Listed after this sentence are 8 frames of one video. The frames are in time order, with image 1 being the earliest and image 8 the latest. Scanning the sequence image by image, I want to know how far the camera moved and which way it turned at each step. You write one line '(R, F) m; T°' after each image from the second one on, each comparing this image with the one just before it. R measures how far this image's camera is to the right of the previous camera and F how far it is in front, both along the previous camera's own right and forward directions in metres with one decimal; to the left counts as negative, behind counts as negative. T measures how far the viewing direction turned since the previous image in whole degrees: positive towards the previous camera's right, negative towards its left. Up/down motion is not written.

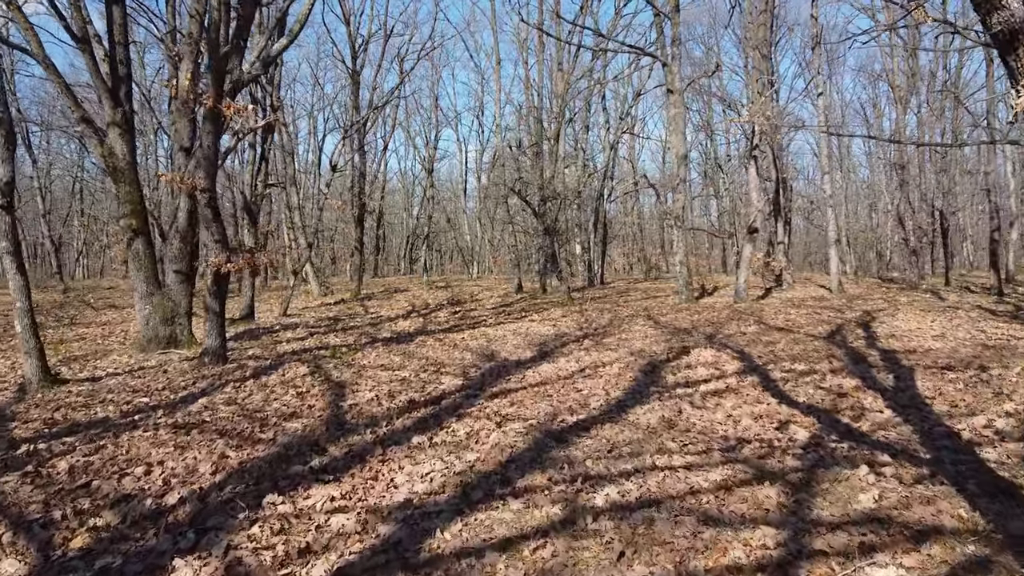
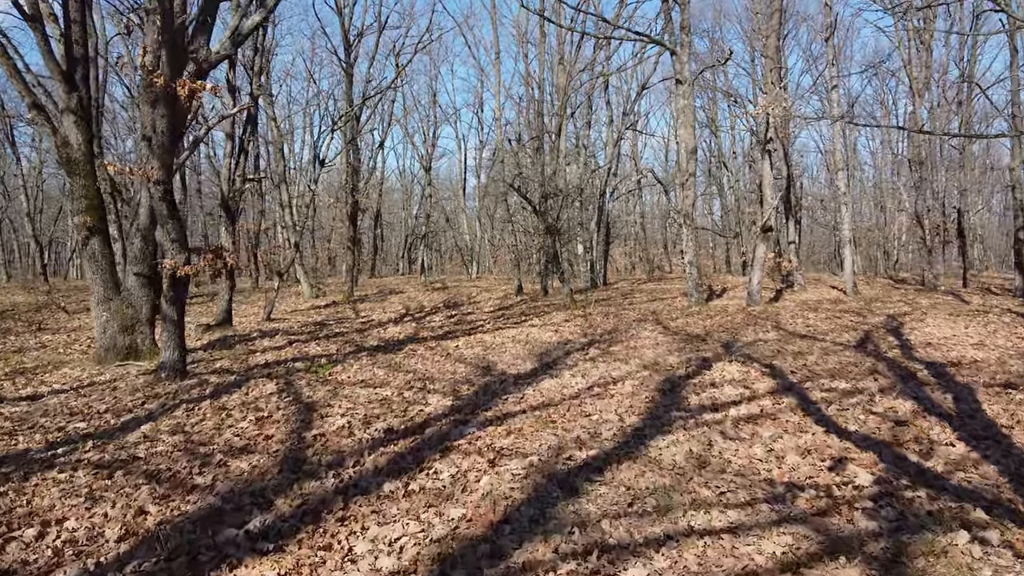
(0.0, +1.0) m; 0°
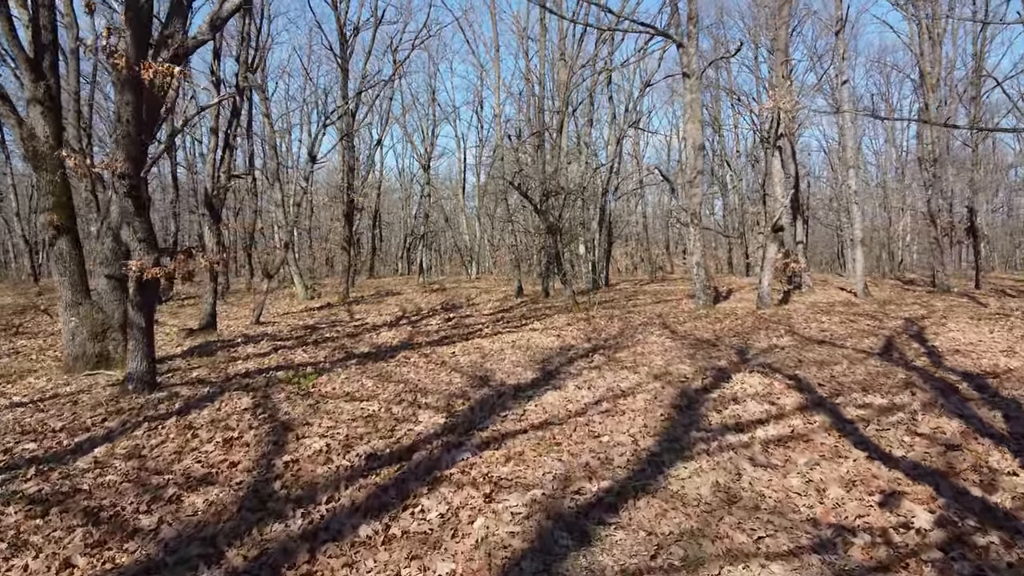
(0.0, +0.7) m; 0°
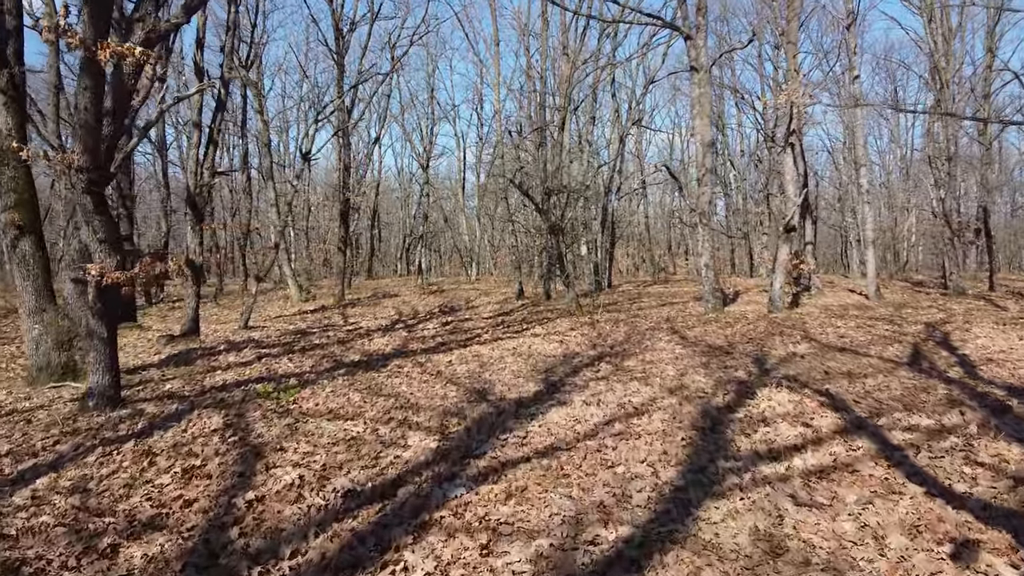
(0.0, +0.7) m; 0°
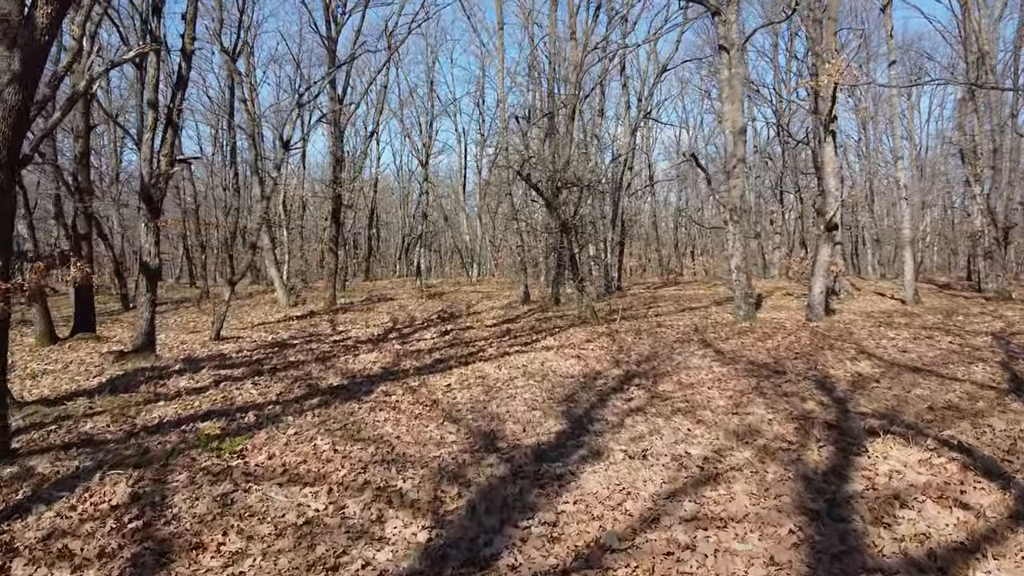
(-0.1, +1.6) m; 0°
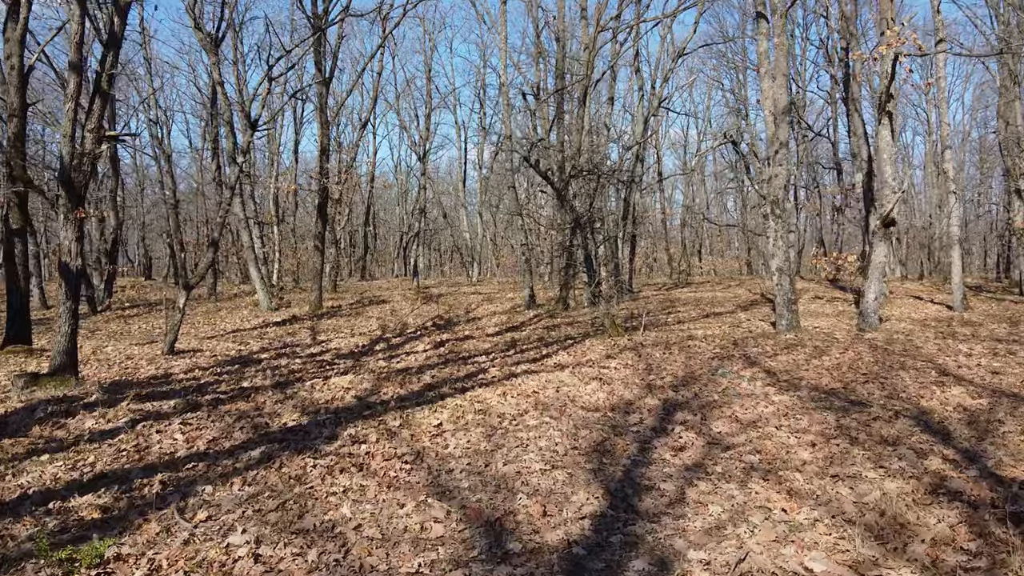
(-0.1, +1.8) m; 0°
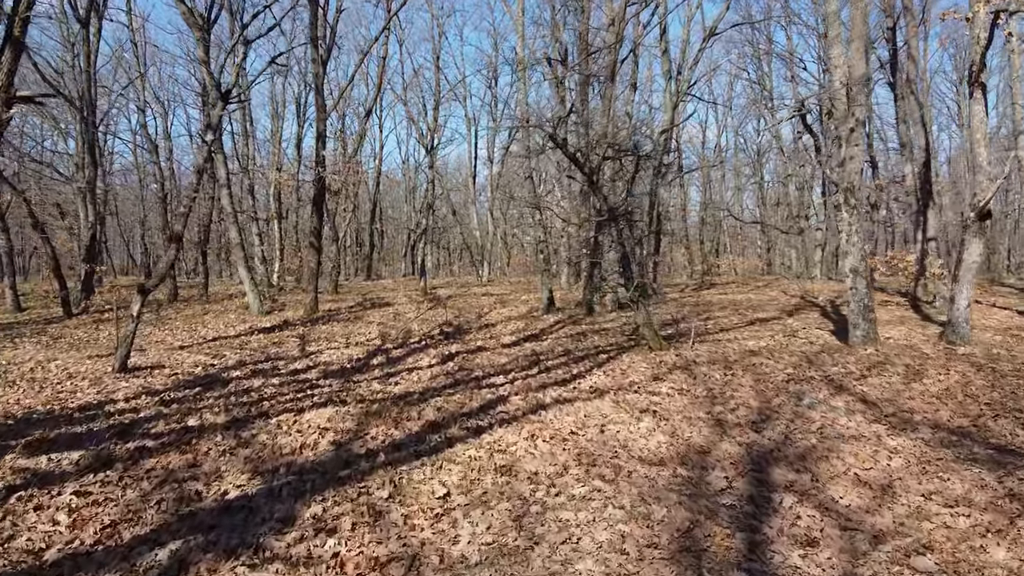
(-0.1, +1.8) m; -1°
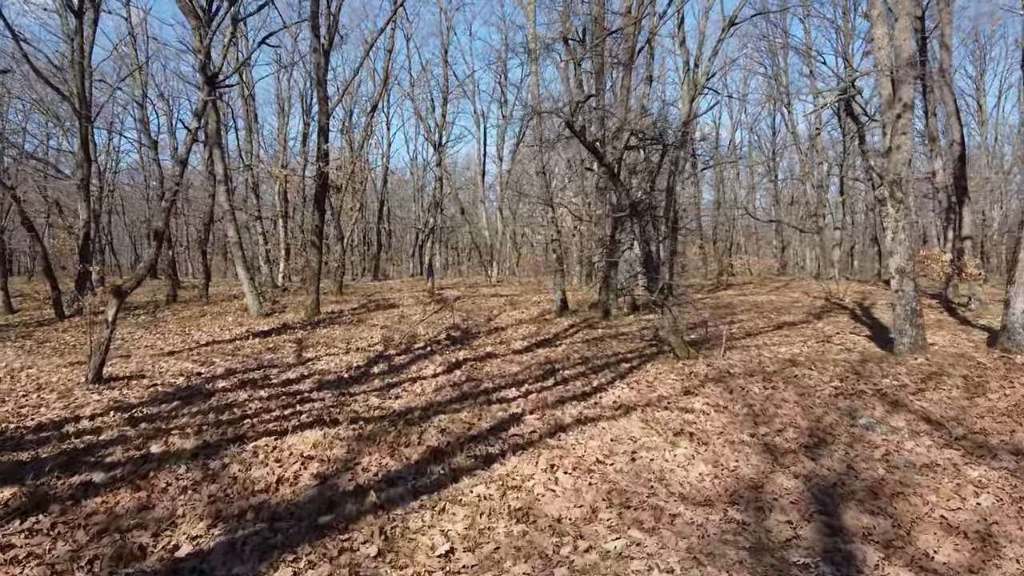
(0.0, +0.8) m; -1°
